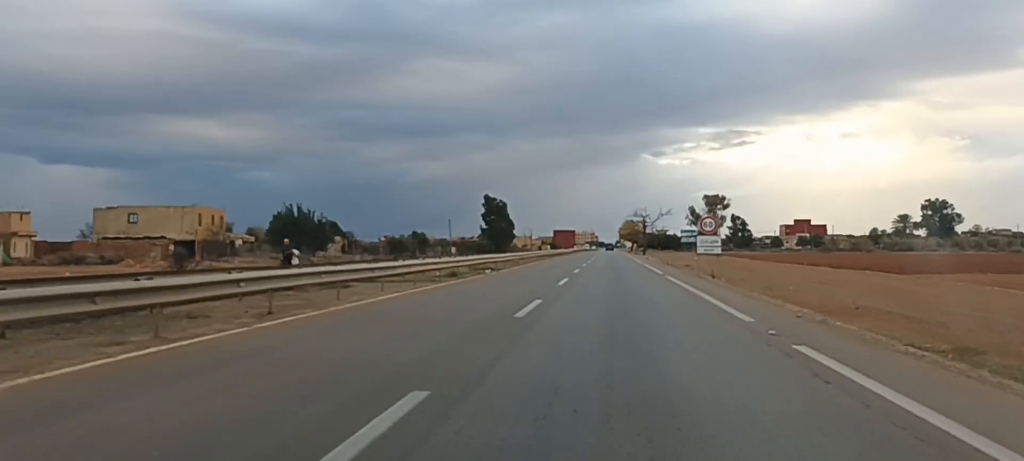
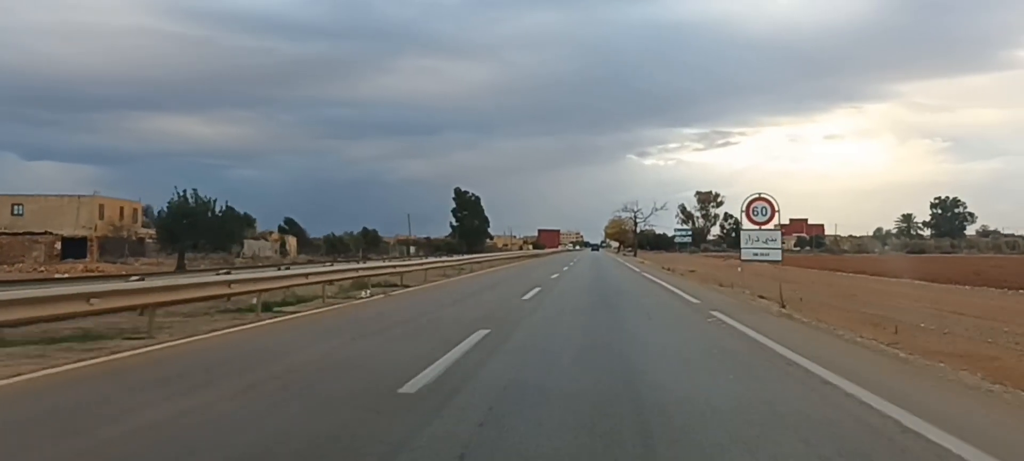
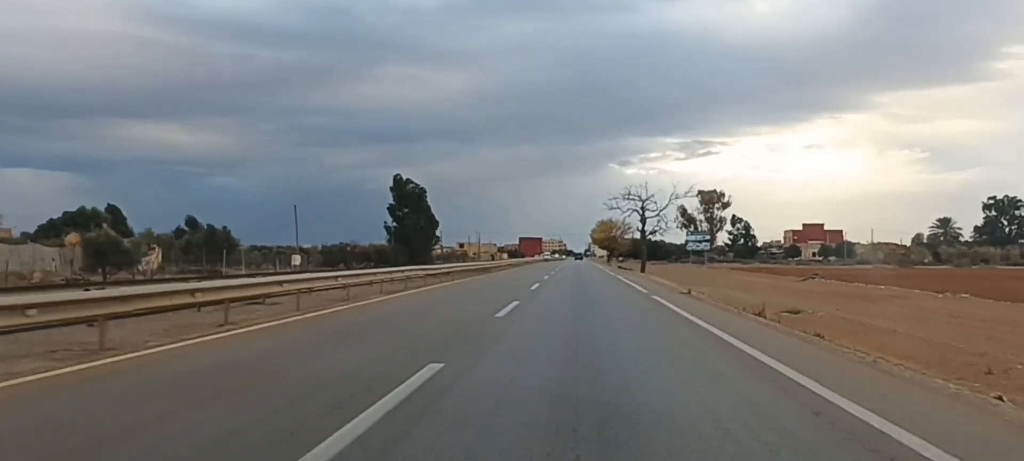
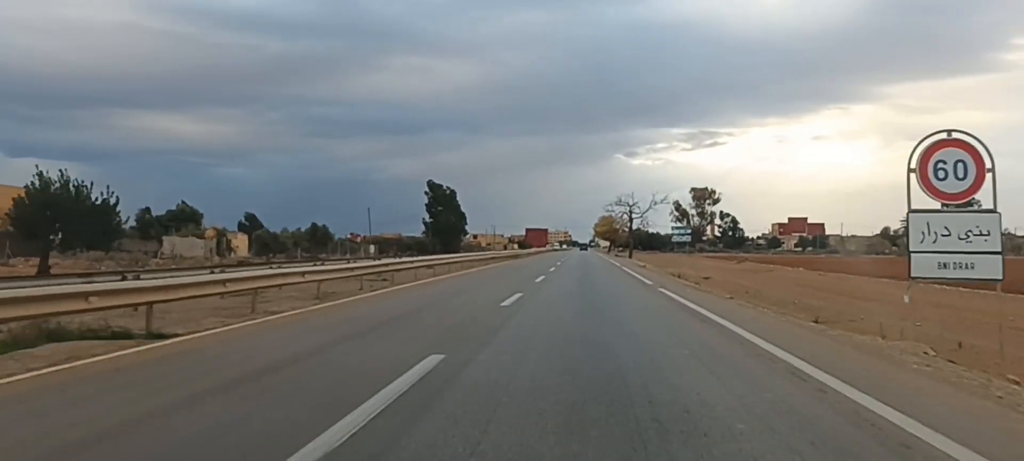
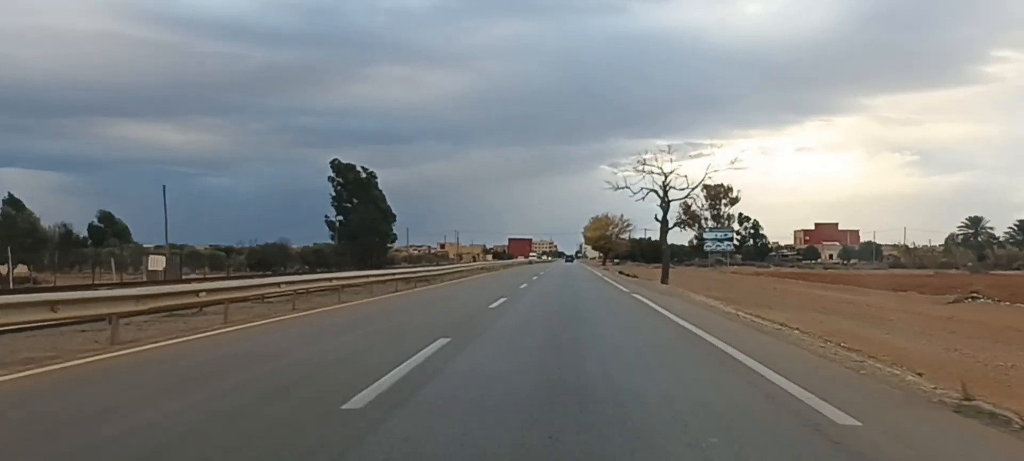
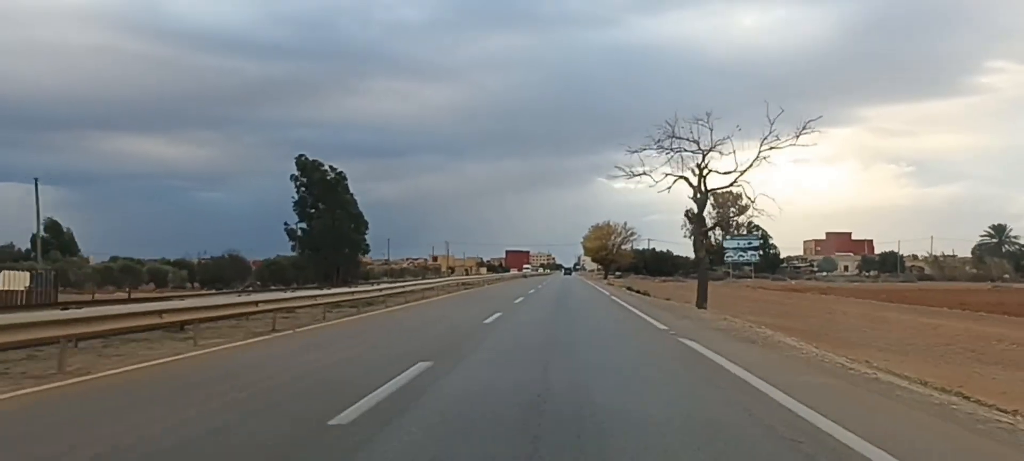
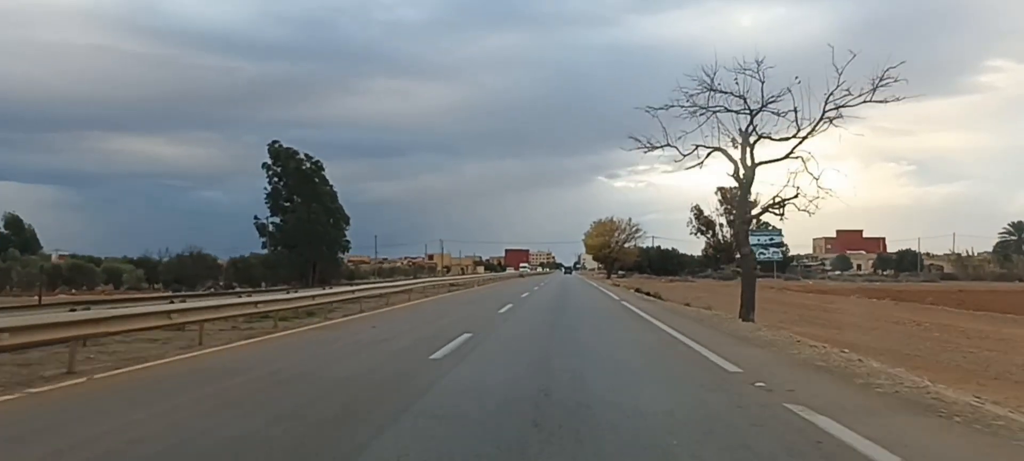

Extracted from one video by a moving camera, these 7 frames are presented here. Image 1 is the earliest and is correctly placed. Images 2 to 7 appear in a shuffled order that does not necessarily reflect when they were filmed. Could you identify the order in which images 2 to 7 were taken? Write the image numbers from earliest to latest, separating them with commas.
2, 4, 3, 5, 6, 7
